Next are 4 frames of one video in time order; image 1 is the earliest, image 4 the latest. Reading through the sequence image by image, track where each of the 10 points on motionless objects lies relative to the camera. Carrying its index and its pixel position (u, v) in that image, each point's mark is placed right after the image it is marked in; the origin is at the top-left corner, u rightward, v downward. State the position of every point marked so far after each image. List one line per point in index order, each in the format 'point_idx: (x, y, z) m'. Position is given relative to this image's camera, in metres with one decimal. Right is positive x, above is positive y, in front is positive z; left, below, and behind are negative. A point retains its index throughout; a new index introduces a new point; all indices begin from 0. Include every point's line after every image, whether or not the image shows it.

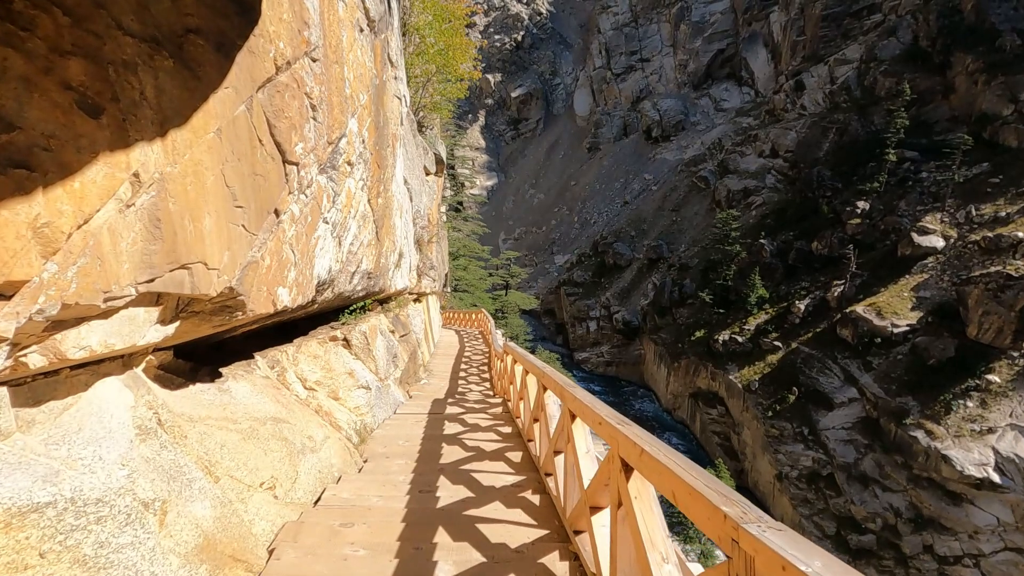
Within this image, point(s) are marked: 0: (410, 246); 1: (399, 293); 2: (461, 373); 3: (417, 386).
0: (-1.5, +0.7, +8.1) m
1: (-1.6, 0.0, +7.7) m
2: (-0.9, -1.5, +9.5) m
3: (-1.3, -1.4, +7.5) m
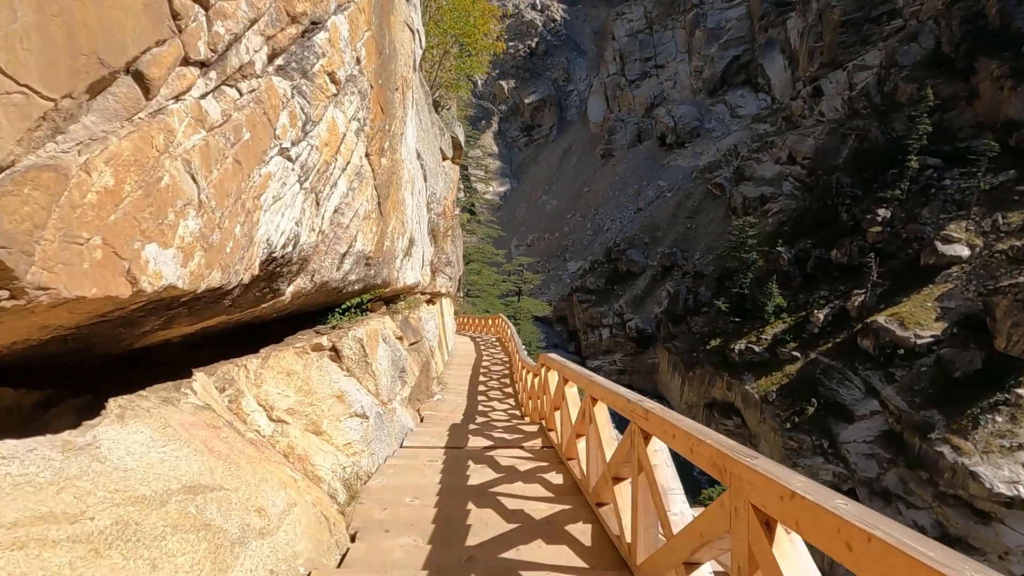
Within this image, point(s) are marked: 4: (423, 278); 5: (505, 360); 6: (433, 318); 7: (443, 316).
0: (-1.2, +0.7, +7.0) m
1: (-1.3, 0.0, +6.6) m
2: (-0.6, -1.5, +8.3) m
3: (-1.0, -1.4, +6.4) m
4: (-1.2, +0.2, +7.3) m
5: (-0.1, -1.6, +11.7) m
6: (-1.3, -0.5, +9.0) m
7: (-1.5, -0.6, +11.5) m
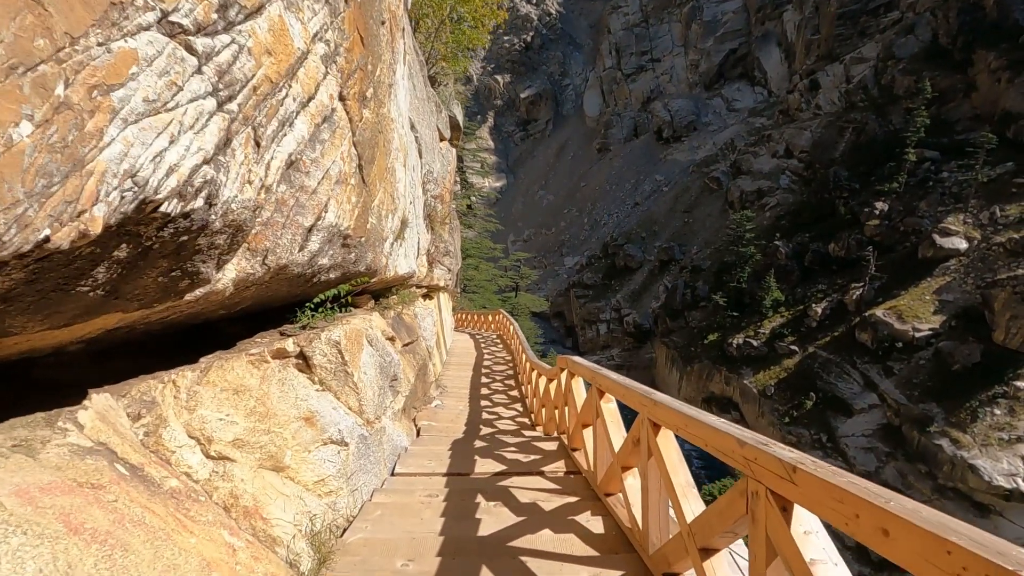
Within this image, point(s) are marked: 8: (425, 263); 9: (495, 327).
0: (-1.1, +0.8, +6.3) m
1: (-1.2, +0.1, +6.0) m
2: (-0.5, -1.4, +7.7) m
3: (-0.9, -1.3, +5.7) m
4: (-1.2, +0.2, +6.6) m
5: (-0.1, -1.4, +11.0) m
6: (-1.3, -0.4, +8.3) m
7: (-1.4, -0.5, +10.9) m
8: (-1.2, +0.3, +7.3) m
9: (-0.6, -1.4, +18.6) m
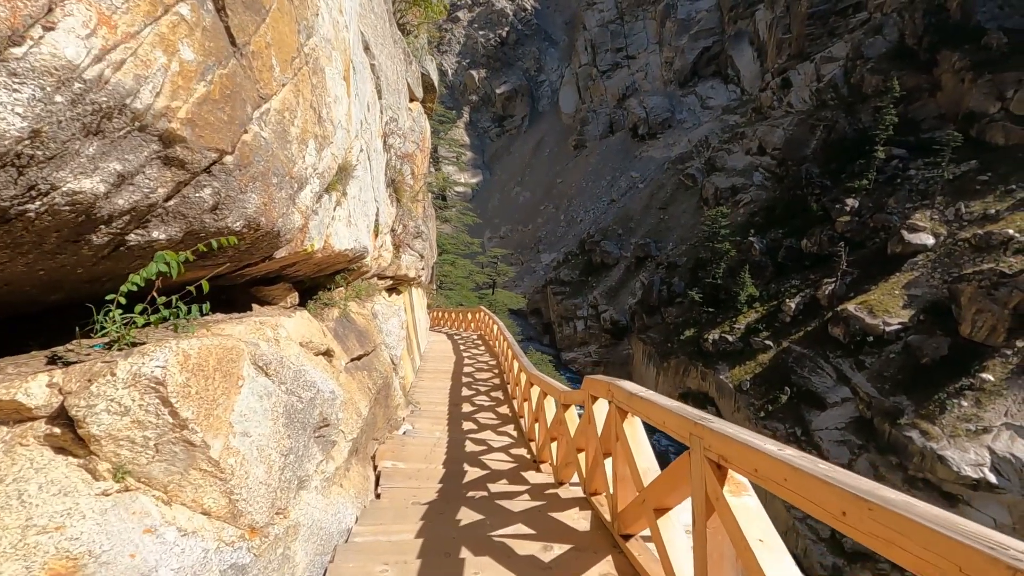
0: (-1.2, +0.8, +5.0) m
1: (-1.3, +0.1, +4.7) m
2: (-0.7, -1.4, +6.4) m
3: (-1.0, -1.2, +4.4) m
4: (-1.3, +0.3, +5.3) m
5: (-0.4, -1.3, +9.8) m
6: (-1.4, -0.3, +7.0) m
7: (-1.7, -0.4, +9.5) m
8: (-1.3, +0.4, +6.0) m
9: (-1.3, -1.2, +17.3) m
